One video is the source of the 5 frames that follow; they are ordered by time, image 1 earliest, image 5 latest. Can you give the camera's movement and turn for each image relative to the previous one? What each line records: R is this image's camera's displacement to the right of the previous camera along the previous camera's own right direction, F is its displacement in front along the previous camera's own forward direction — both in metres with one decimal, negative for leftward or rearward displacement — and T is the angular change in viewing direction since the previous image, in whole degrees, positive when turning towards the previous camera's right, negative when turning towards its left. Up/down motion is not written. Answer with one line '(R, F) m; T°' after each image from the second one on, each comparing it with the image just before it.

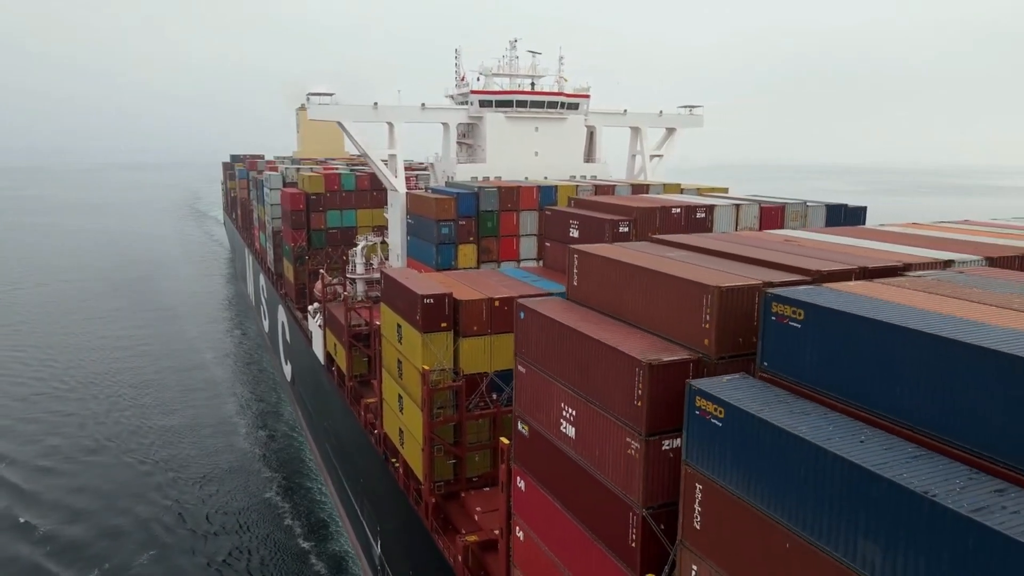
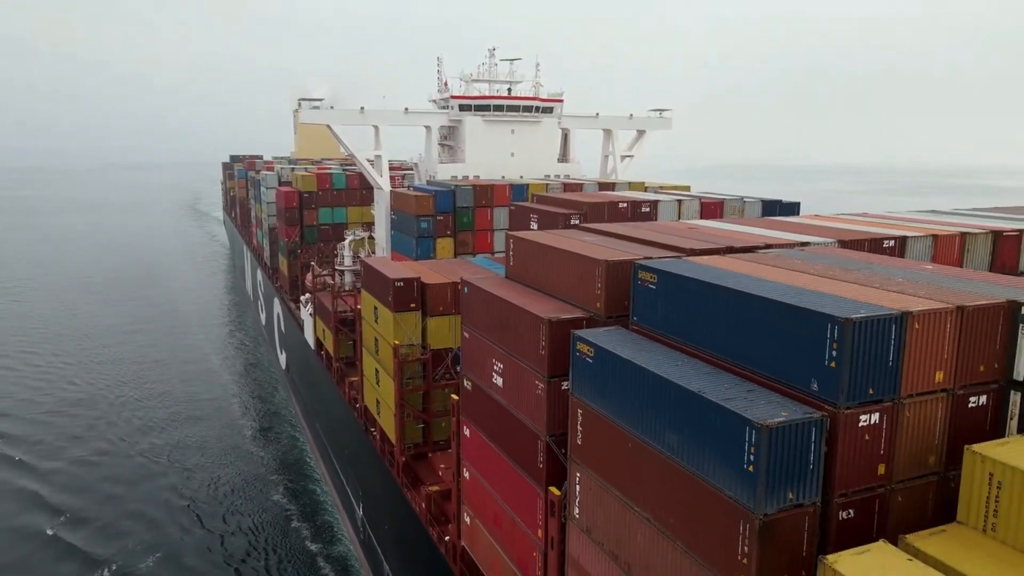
(+0.6, -2.2) m; 0°
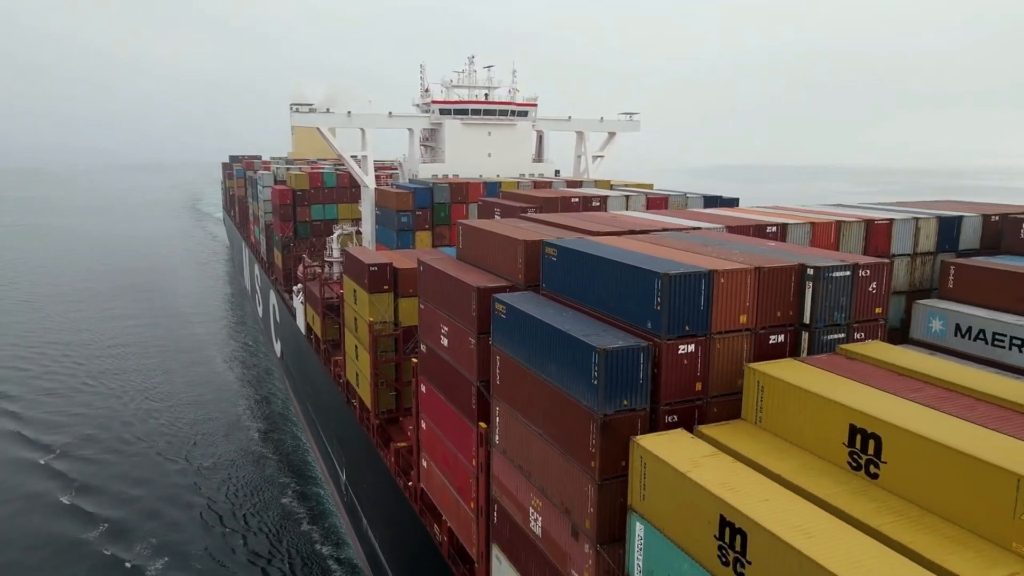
(+0.7, -2.5) m; 0°
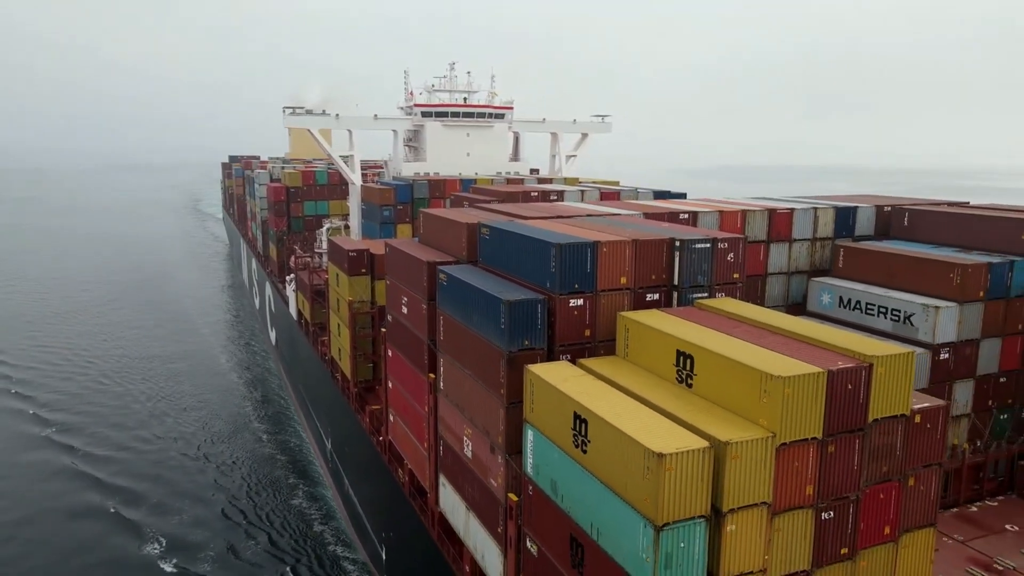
(+0.7, -2.6) m; 0°
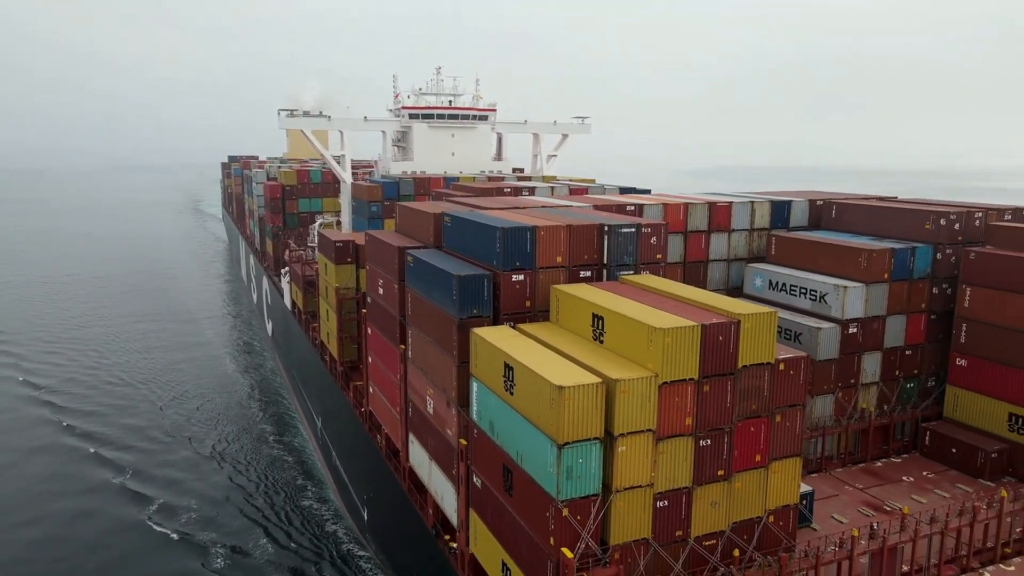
(+0.6, -2.1) m; 0°
